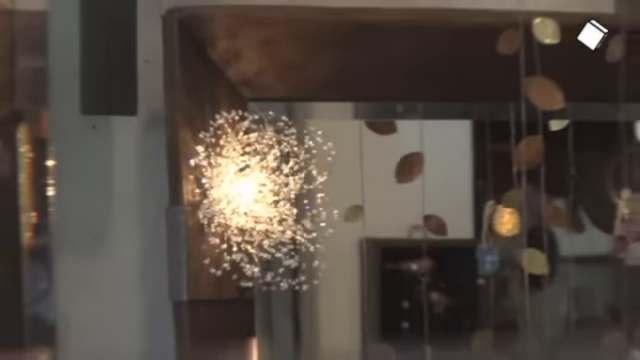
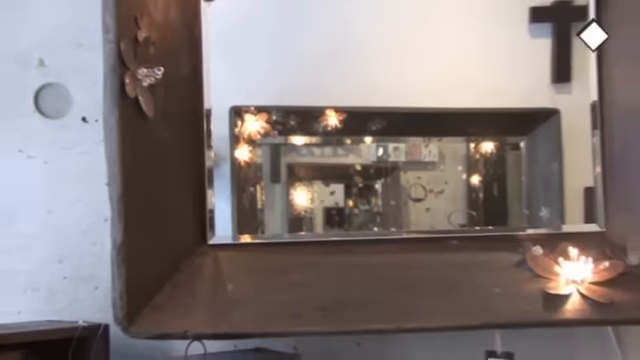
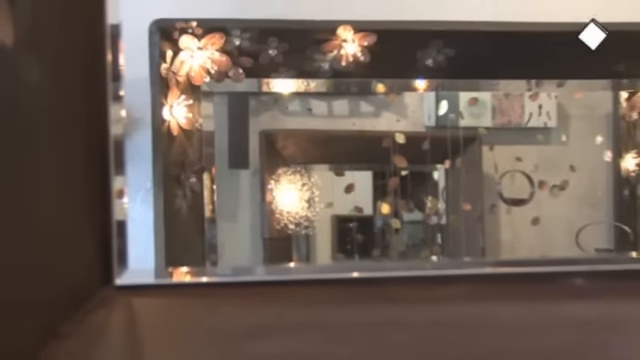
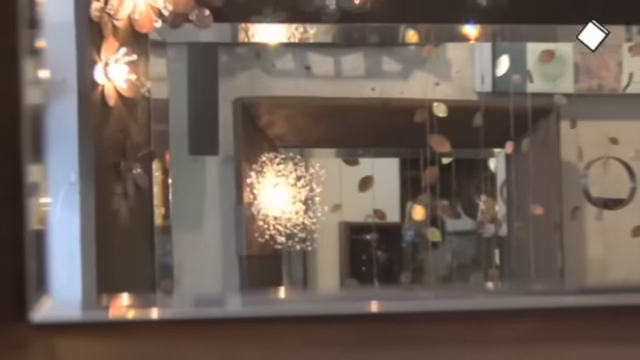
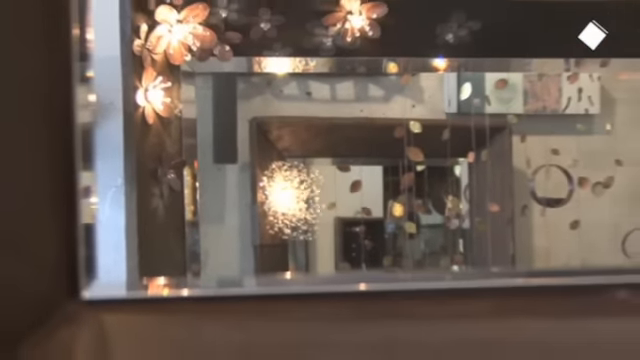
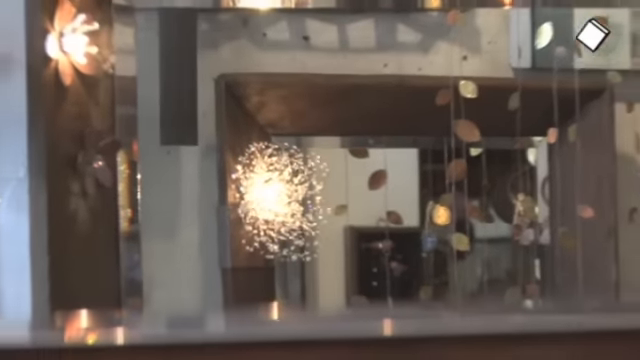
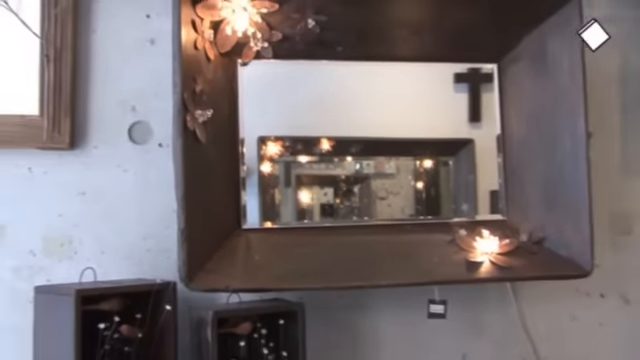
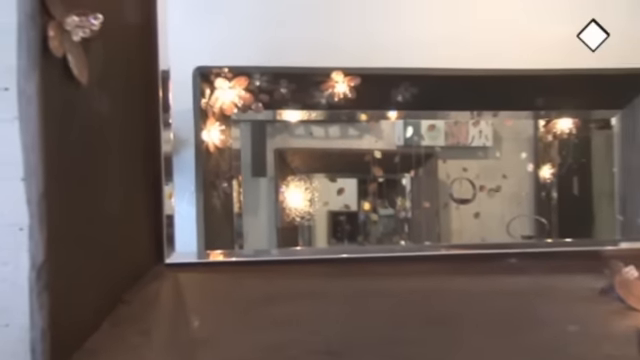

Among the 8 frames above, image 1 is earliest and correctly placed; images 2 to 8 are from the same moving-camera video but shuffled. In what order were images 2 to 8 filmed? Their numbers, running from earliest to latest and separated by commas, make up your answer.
6, 4, 5, 3, 8, 2, 7
